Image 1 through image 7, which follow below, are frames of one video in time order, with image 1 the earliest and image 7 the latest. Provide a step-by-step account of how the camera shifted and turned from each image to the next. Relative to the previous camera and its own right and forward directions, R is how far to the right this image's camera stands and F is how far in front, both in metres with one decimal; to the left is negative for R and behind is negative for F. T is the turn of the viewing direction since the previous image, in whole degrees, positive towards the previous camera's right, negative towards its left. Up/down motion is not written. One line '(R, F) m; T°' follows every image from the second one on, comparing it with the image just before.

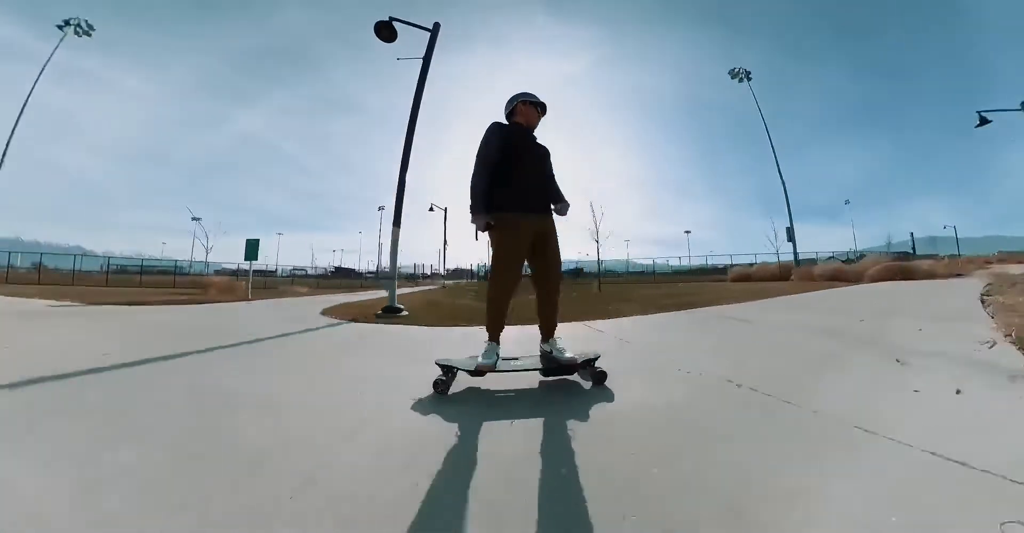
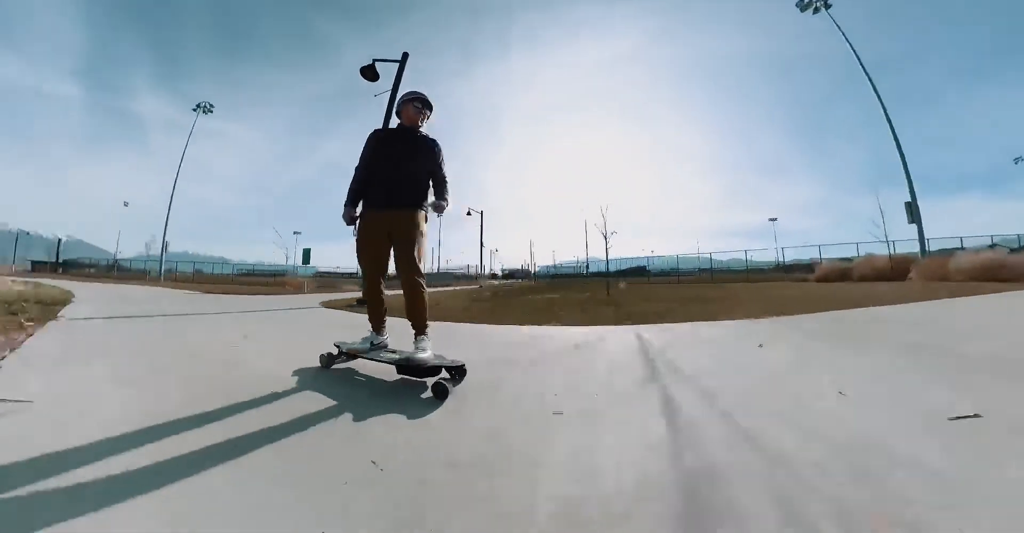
(+1.8, +0.2) m; -22°
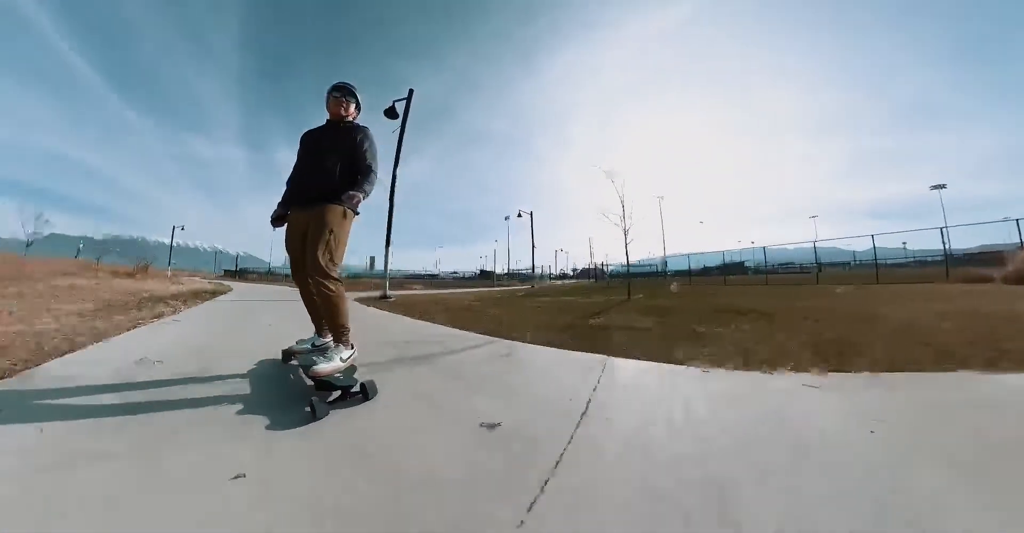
(+1.8, +0.6) m; -26°
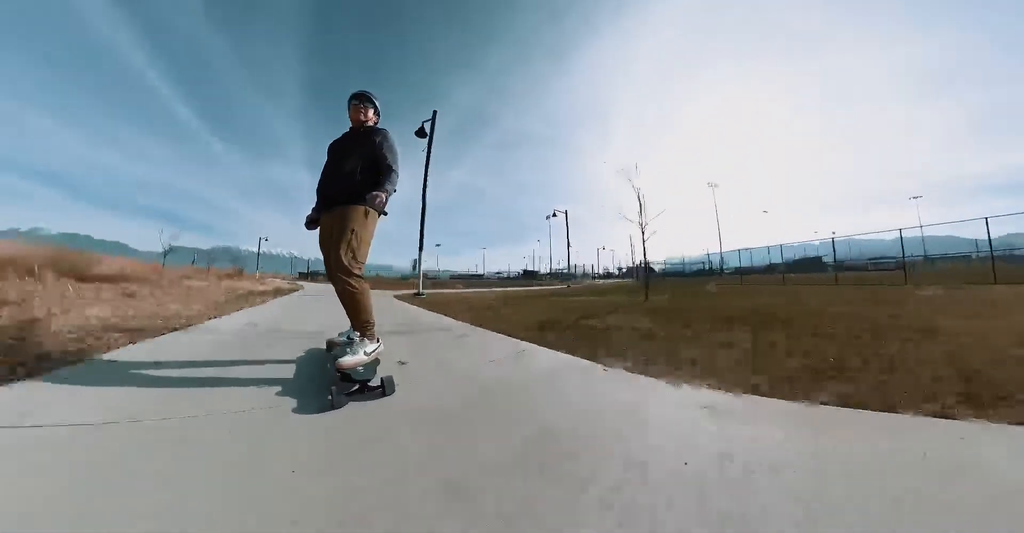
(+0.5, 0.0) m; -11°
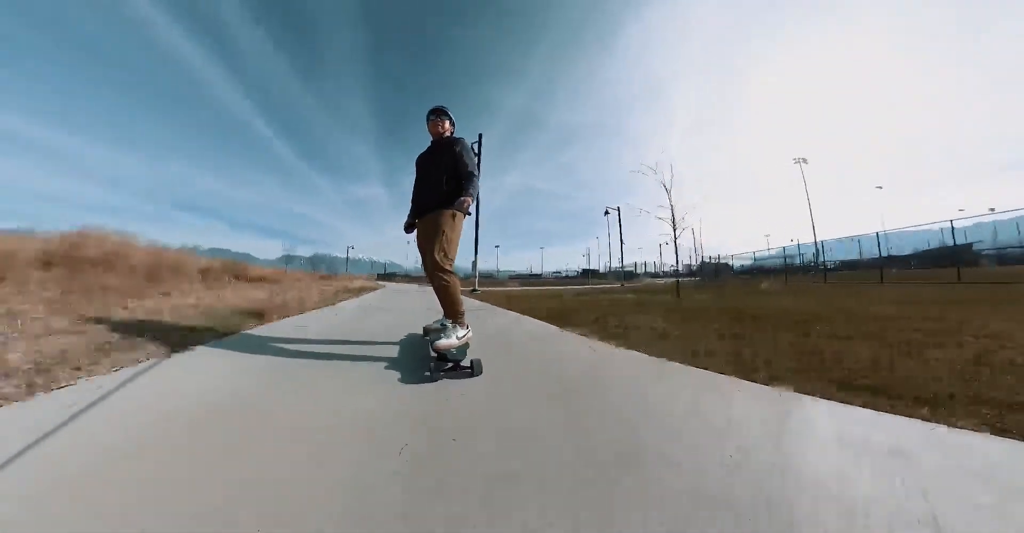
(+0.4, -0.1) m; -12°
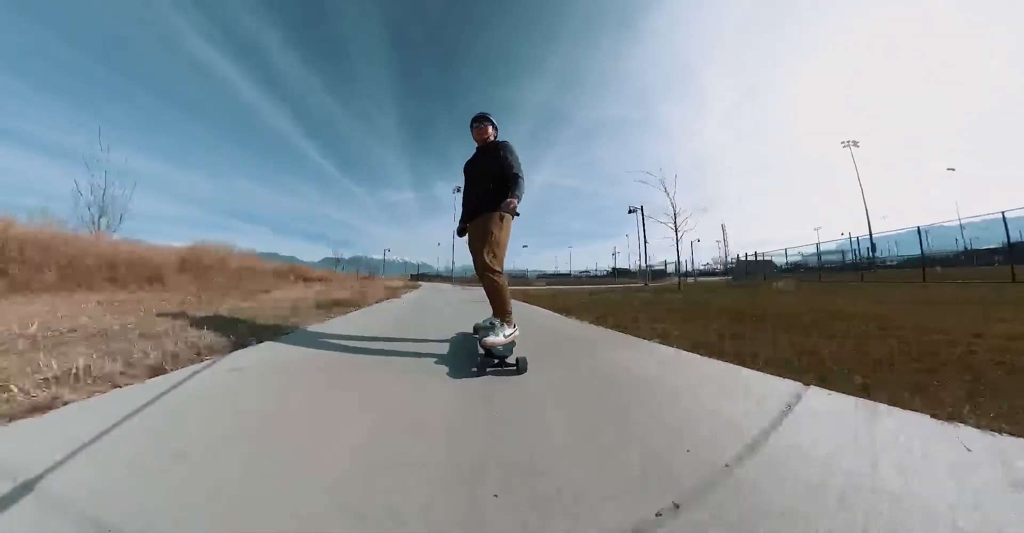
(+0.2, -0.1) m; -6°
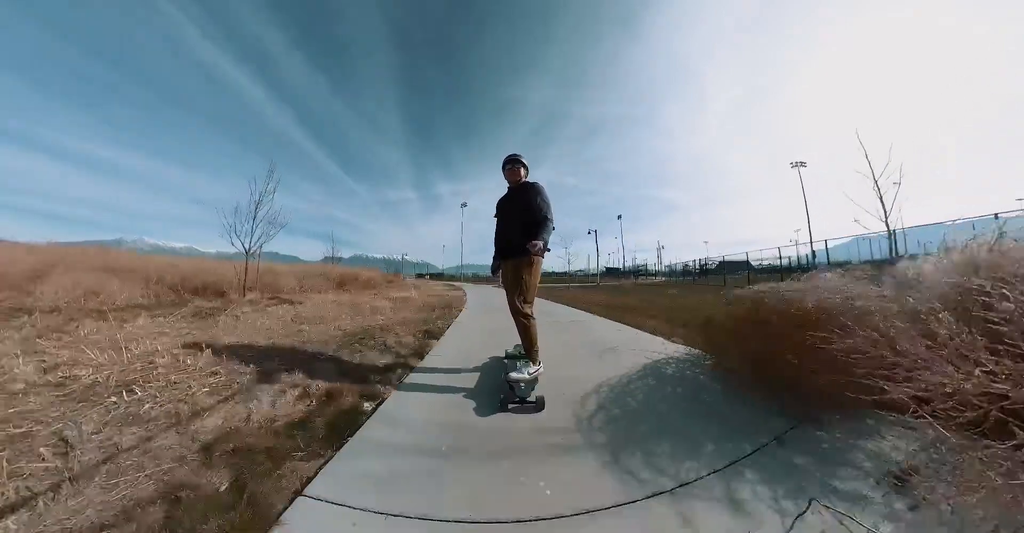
(-0.1, -0.3) m; +1°
